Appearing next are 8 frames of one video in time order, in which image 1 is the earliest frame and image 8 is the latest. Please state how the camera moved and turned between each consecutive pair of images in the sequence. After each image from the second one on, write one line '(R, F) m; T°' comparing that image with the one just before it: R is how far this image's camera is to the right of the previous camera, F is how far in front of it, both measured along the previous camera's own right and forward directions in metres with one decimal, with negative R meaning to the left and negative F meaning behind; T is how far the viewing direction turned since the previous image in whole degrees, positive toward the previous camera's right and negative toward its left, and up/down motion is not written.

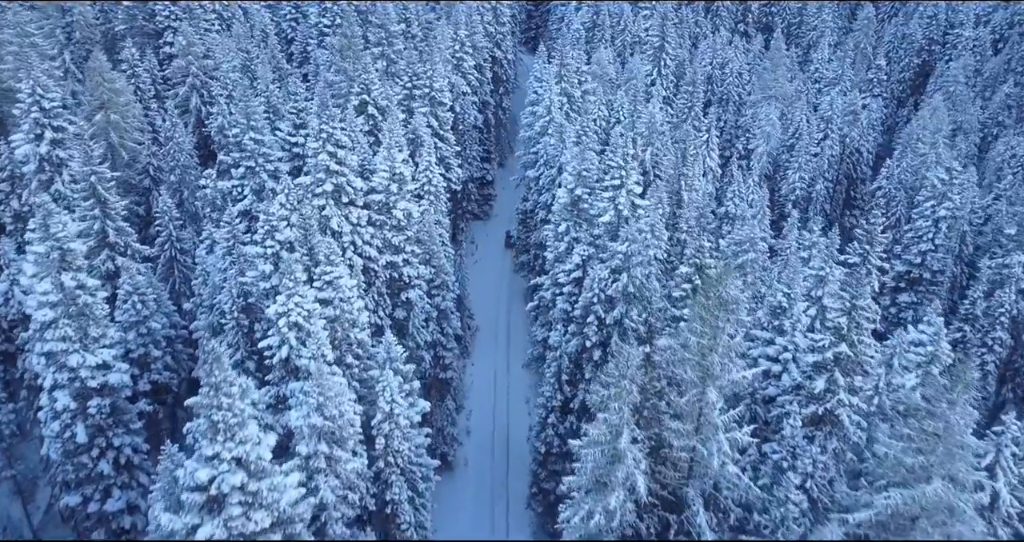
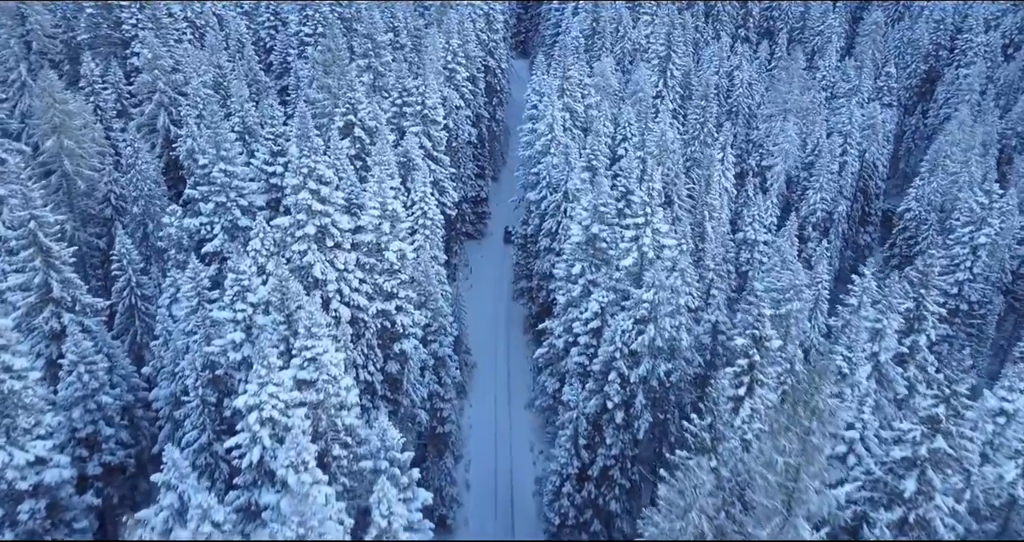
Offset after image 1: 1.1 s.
(-0.9, +3.9) m; +1°
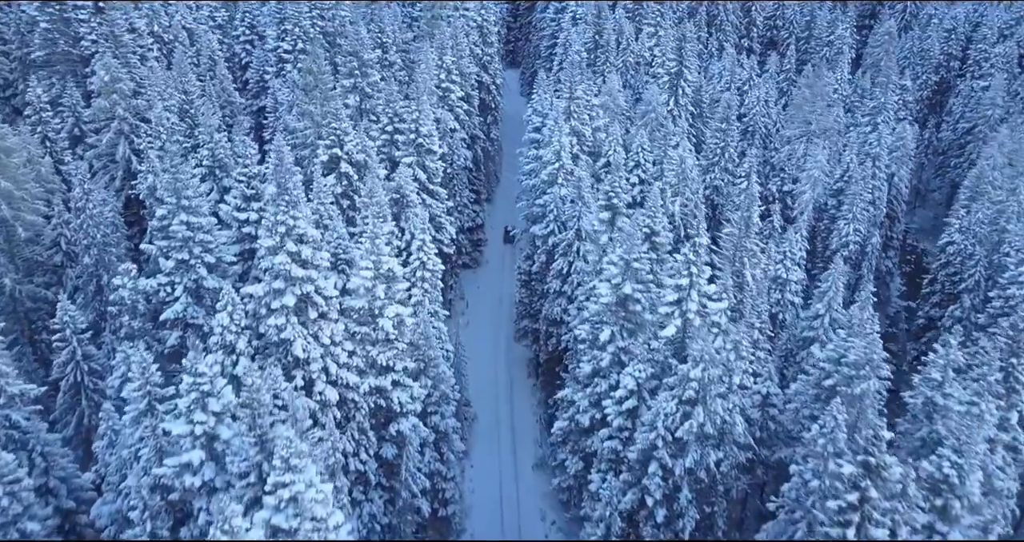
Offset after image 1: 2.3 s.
(-1.1, +4.4) m; +1°
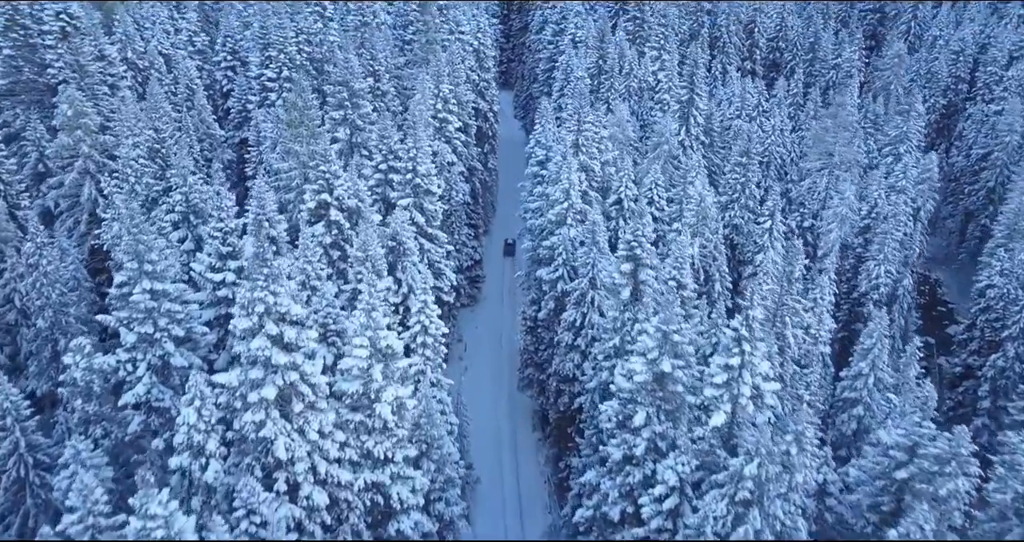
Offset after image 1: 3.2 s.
(-0.9, +3.4) m; +1°
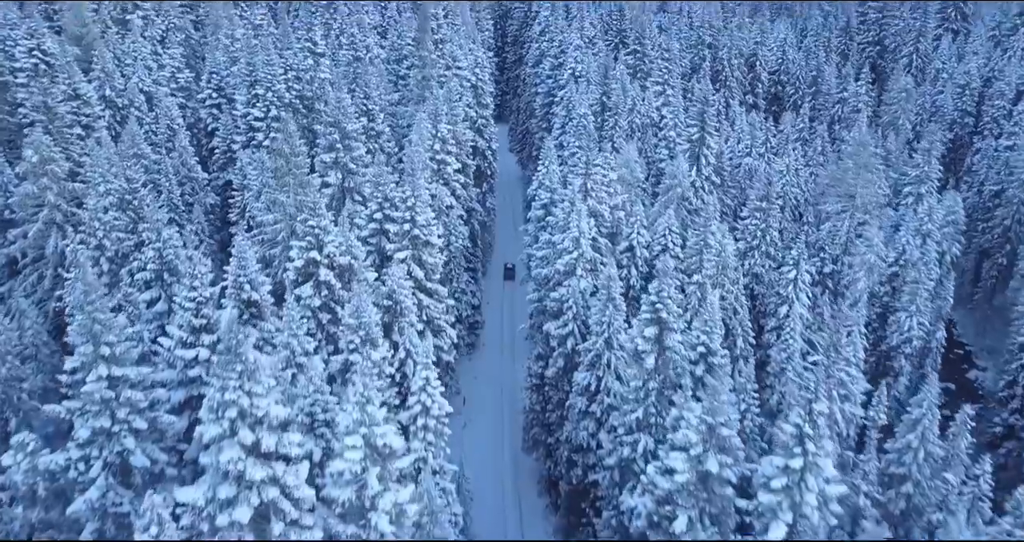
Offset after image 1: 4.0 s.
(-0.7, +2.9) m; +1°
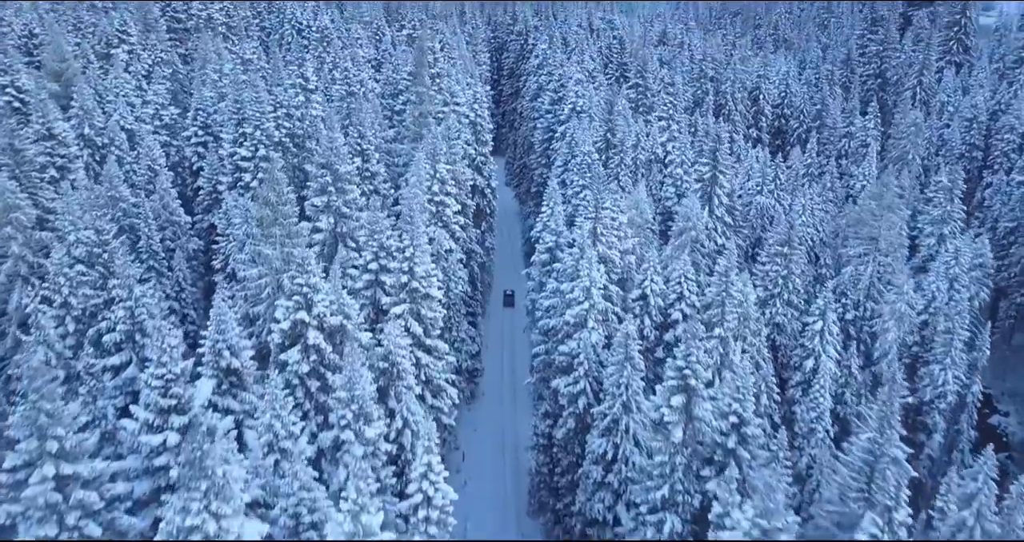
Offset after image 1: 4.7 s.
(-0.5, +2.5) m; +1°
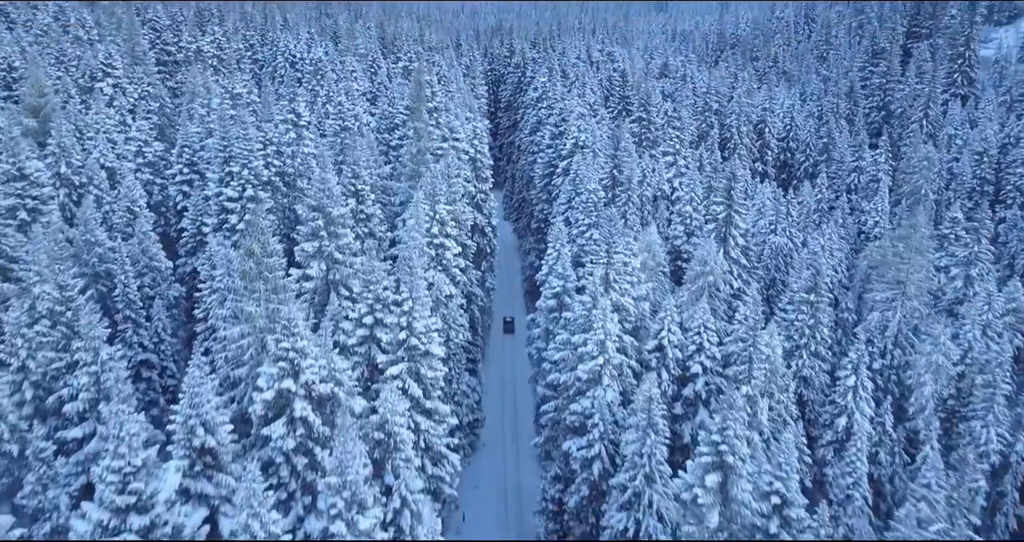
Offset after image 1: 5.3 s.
(-0.5, +2.5) m; 0°
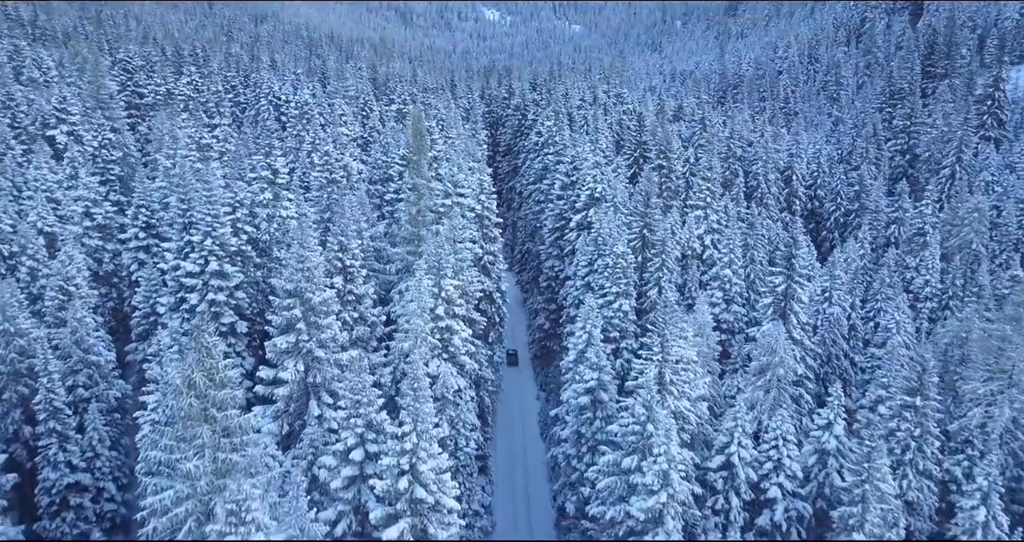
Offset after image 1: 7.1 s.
(-1.3, +6.6) m; +1°
